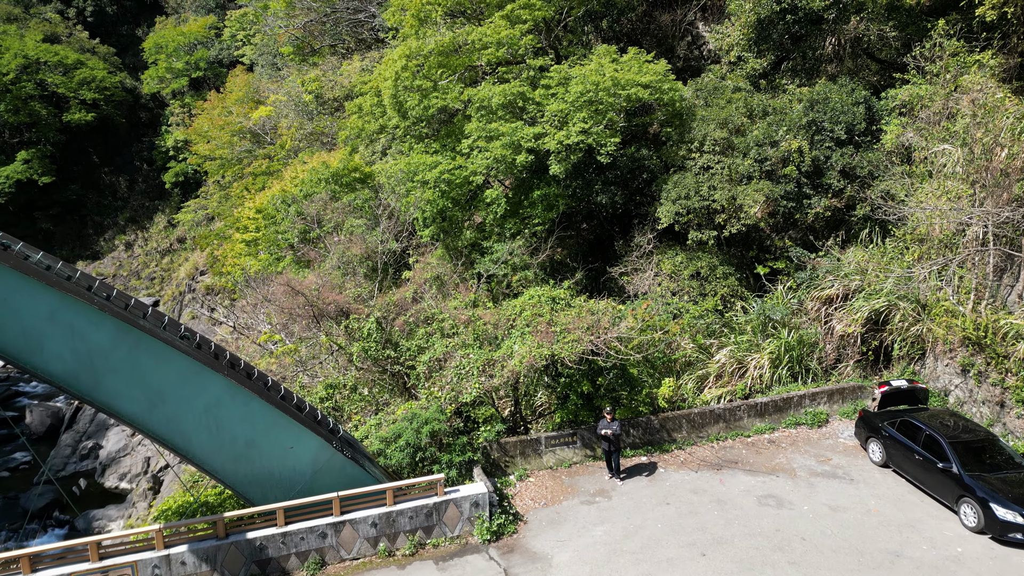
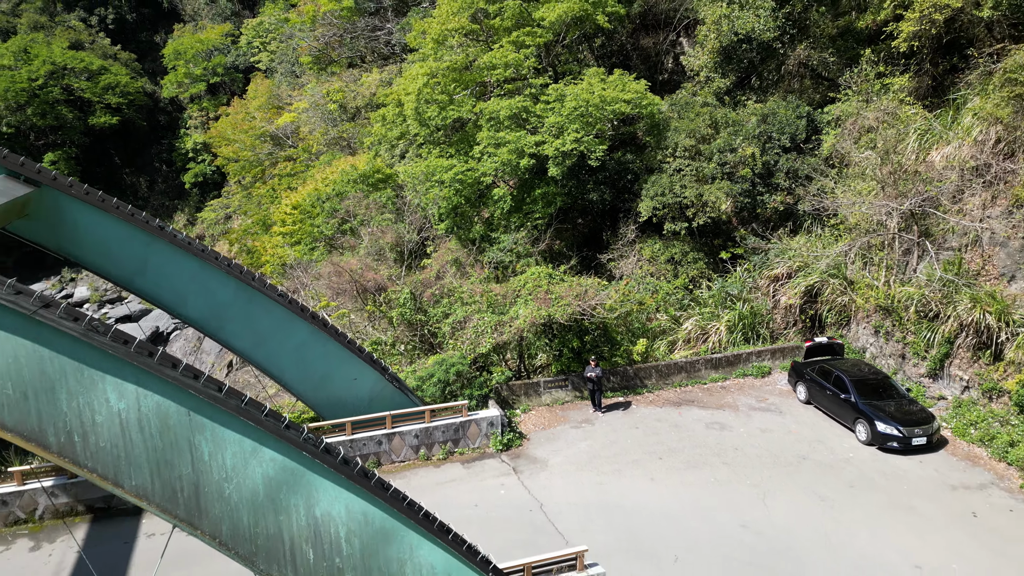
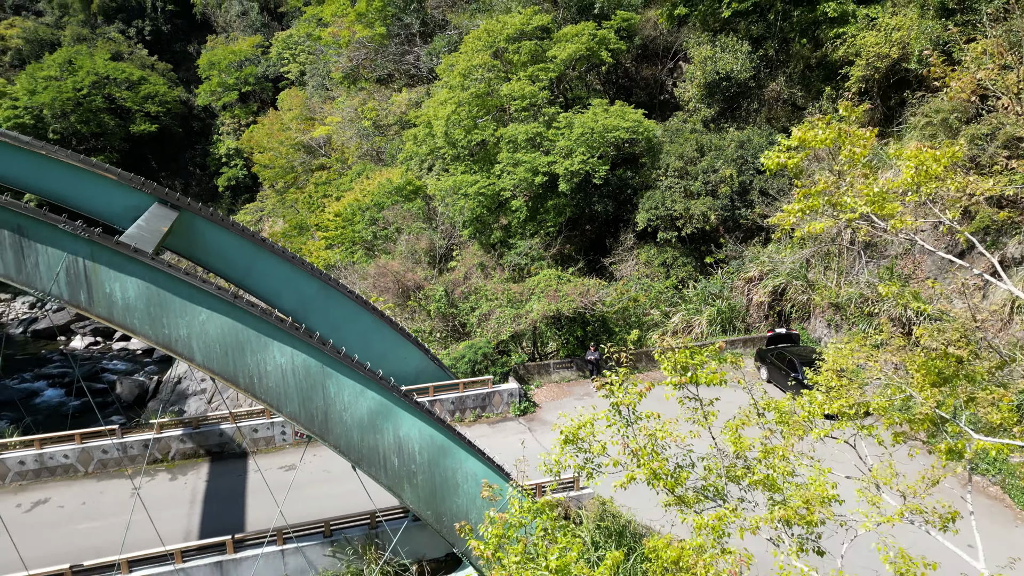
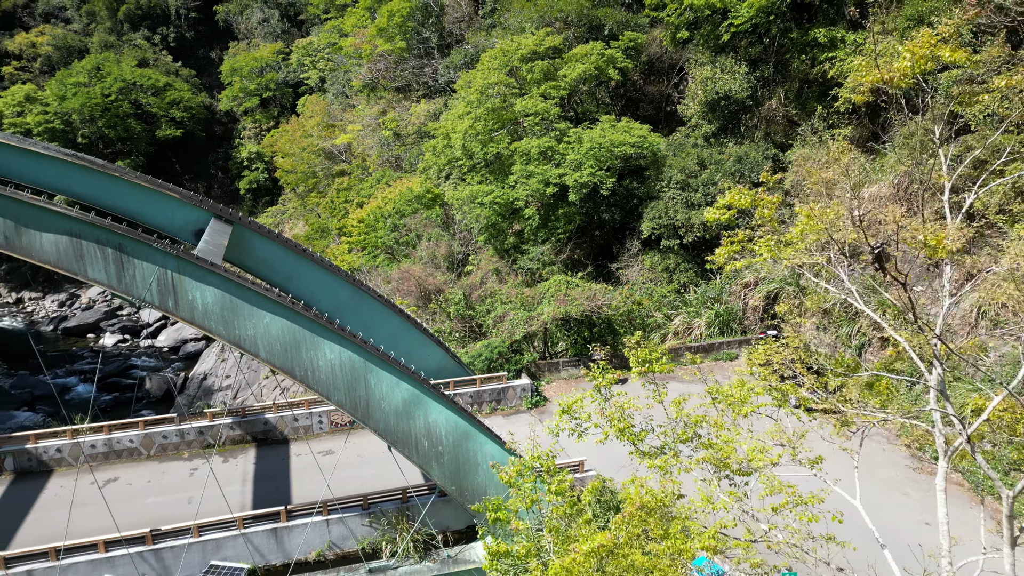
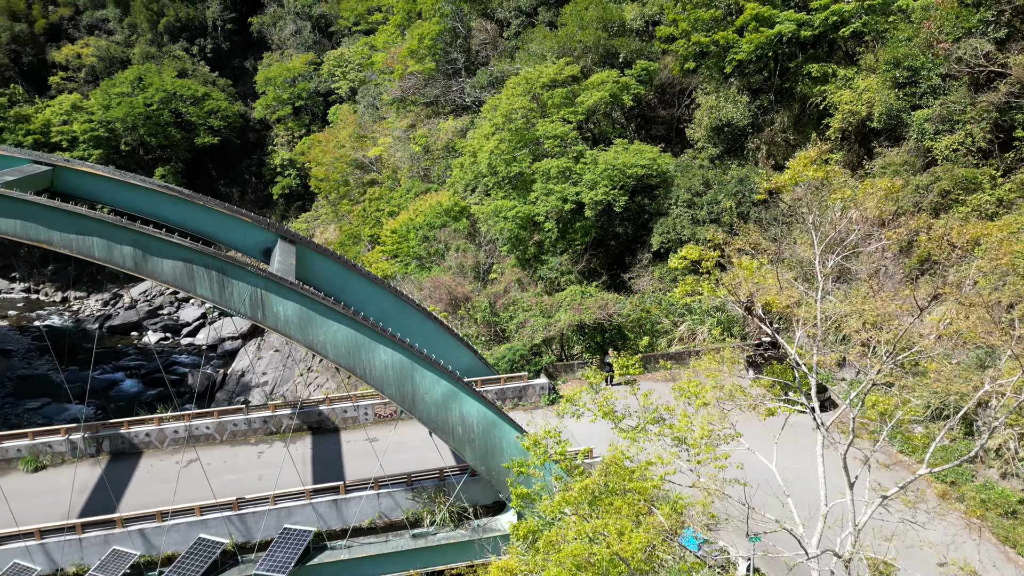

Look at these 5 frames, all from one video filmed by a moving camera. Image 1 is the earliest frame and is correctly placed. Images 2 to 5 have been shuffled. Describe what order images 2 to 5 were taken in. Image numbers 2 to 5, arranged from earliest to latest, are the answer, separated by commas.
2, 3, 4, 5
